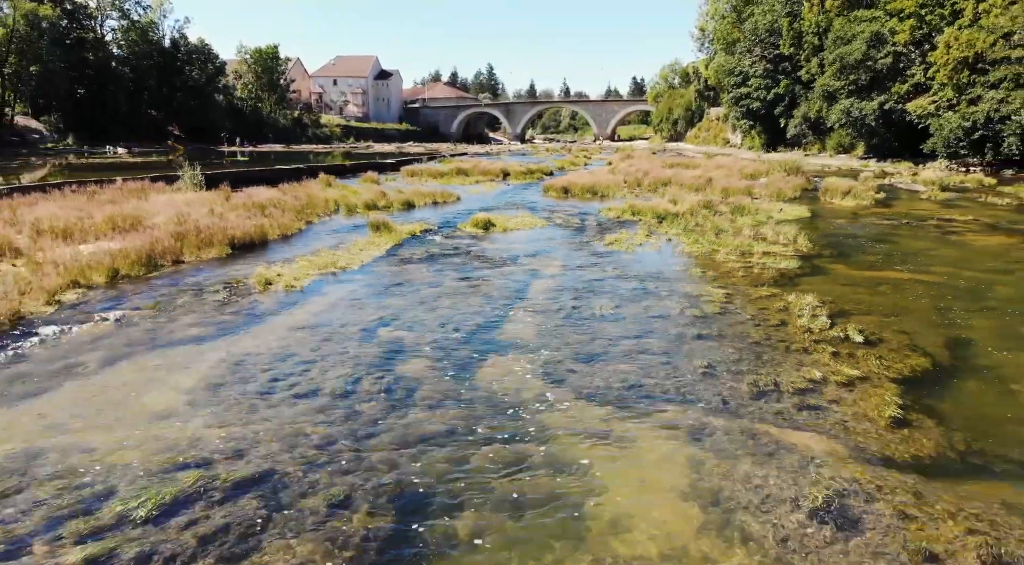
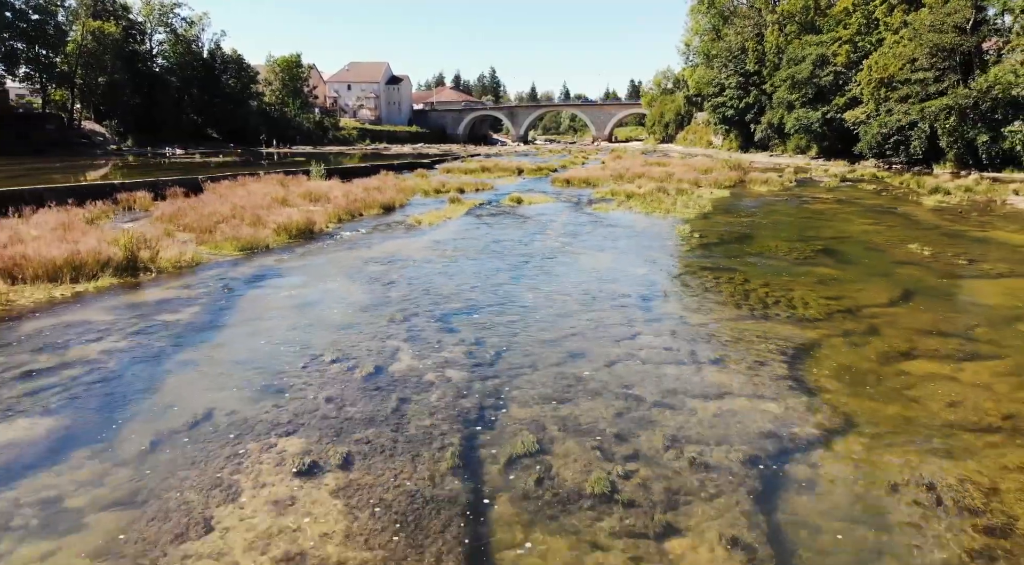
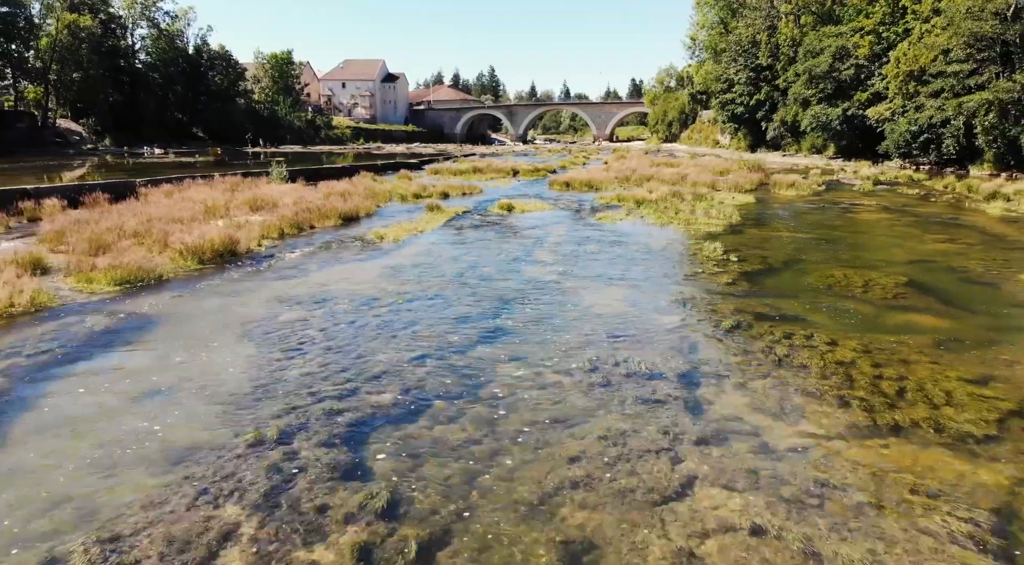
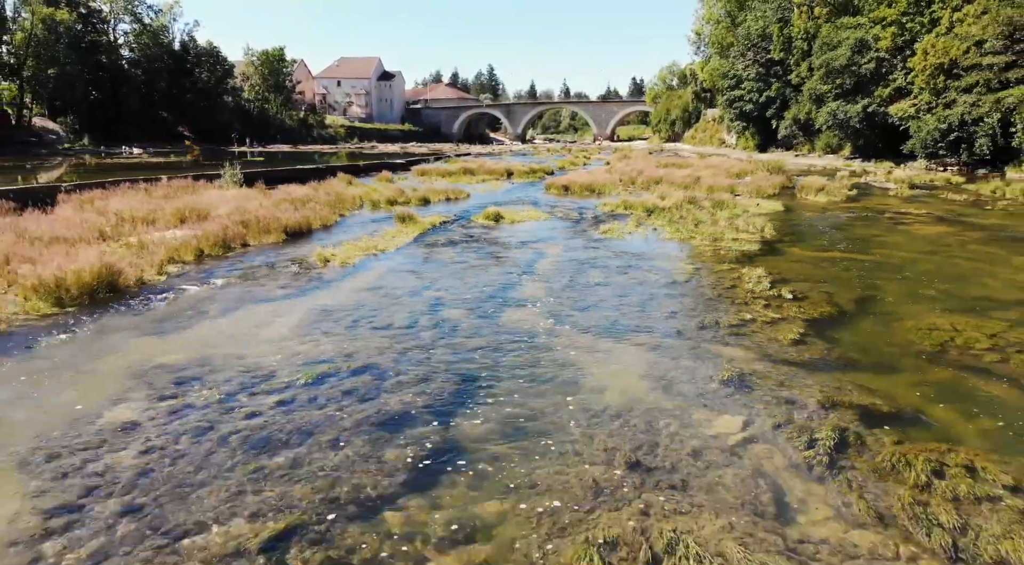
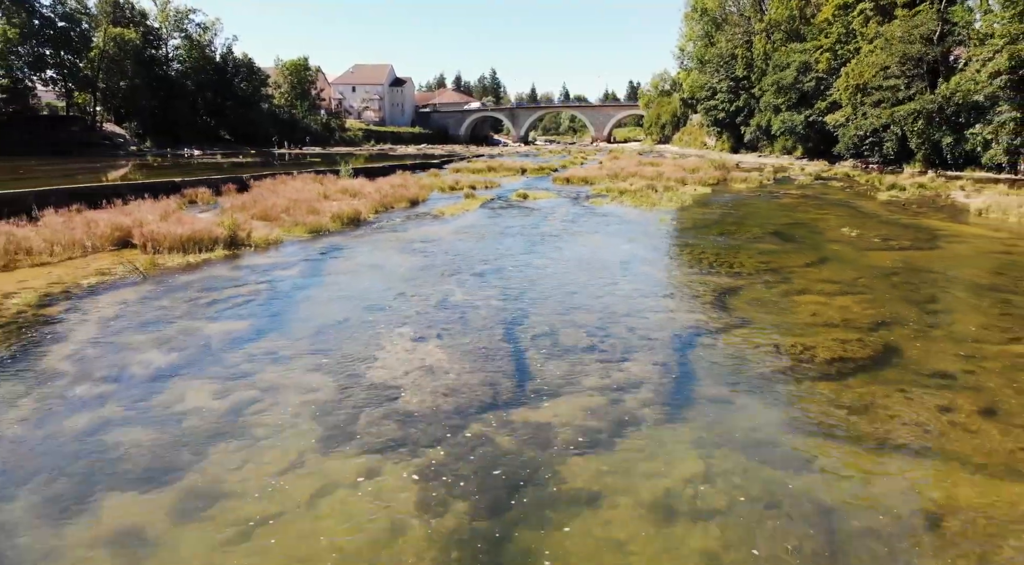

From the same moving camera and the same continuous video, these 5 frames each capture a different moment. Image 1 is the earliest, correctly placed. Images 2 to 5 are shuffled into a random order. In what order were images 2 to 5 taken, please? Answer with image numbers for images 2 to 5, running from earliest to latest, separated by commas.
4, 3, 2, 5
